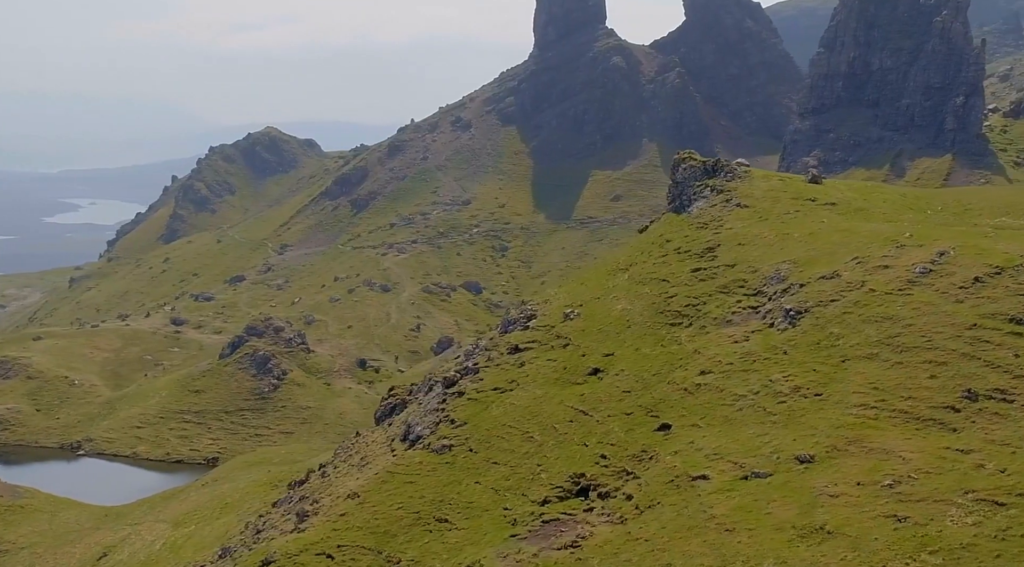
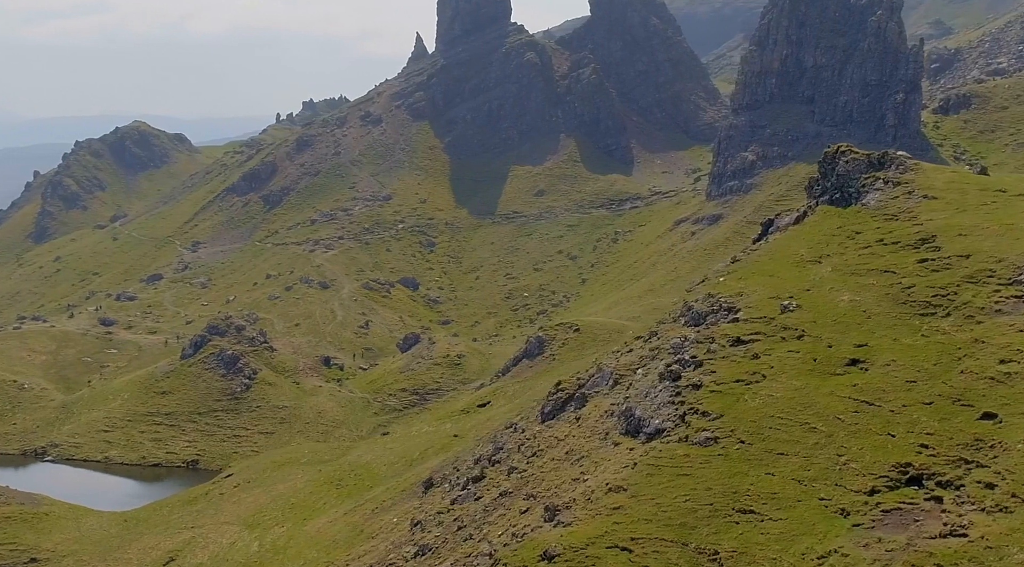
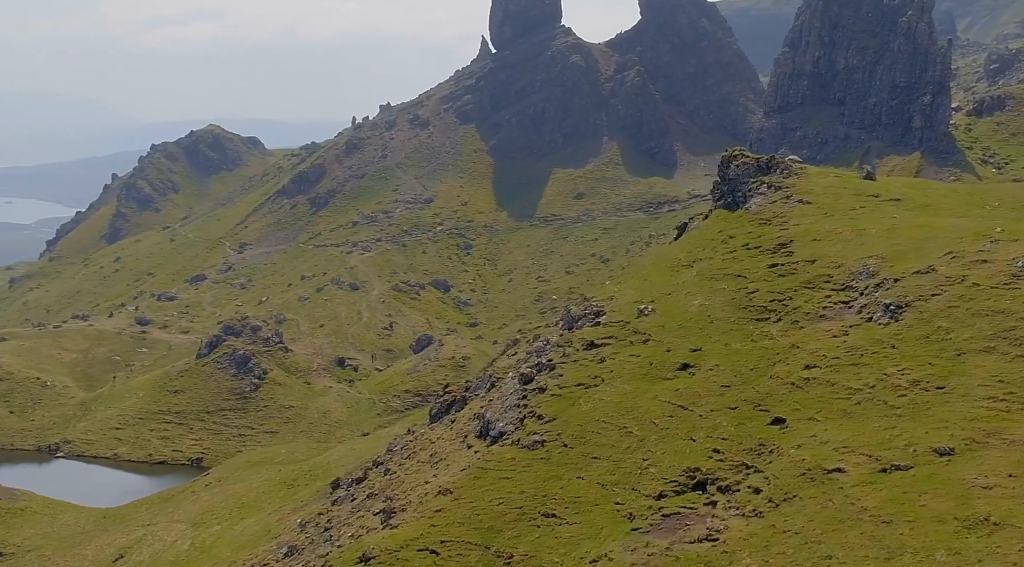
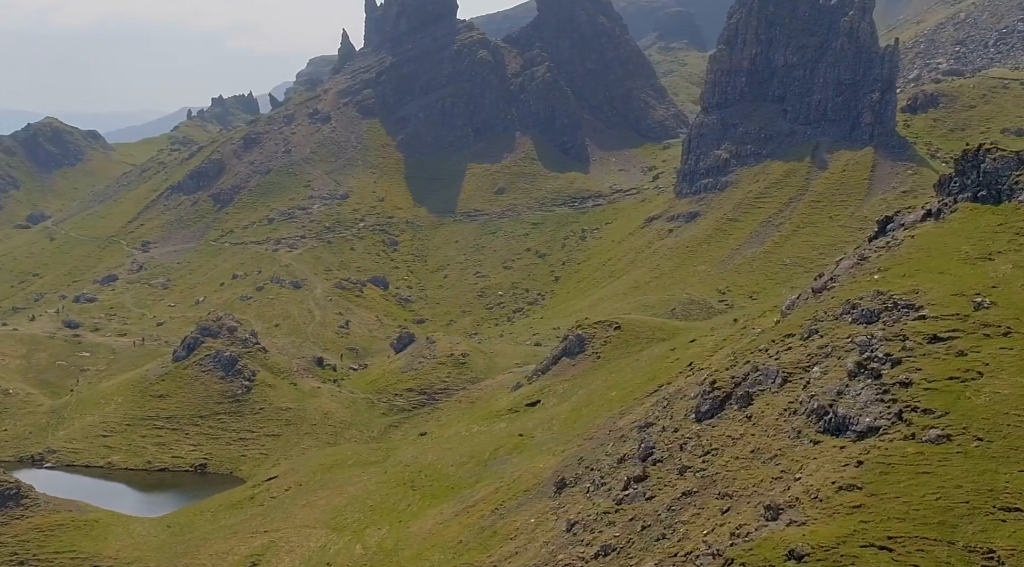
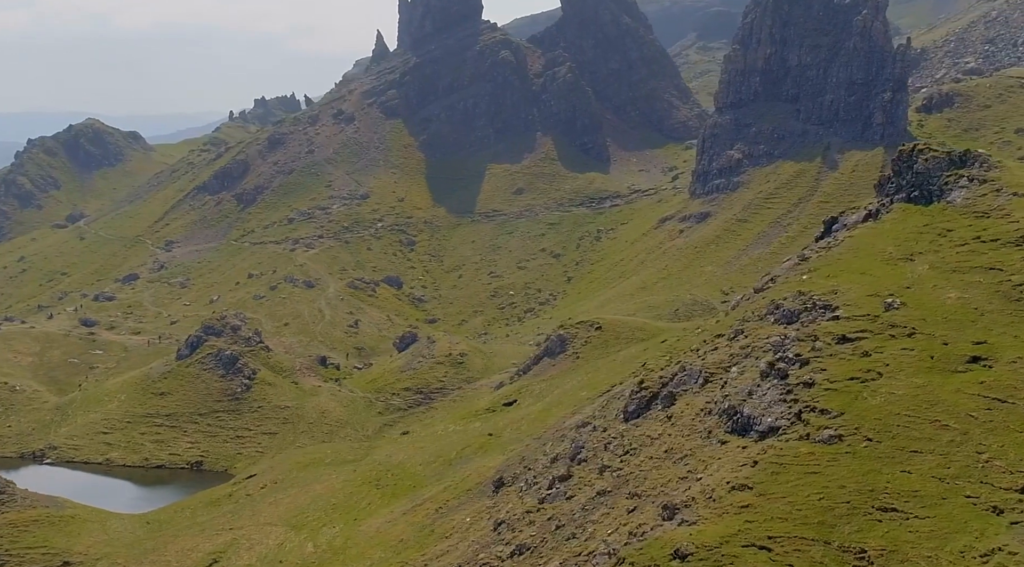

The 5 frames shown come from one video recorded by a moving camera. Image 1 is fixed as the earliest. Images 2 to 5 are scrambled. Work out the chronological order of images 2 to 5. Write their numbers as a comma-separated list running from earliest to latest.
3, 2, 5, 4
